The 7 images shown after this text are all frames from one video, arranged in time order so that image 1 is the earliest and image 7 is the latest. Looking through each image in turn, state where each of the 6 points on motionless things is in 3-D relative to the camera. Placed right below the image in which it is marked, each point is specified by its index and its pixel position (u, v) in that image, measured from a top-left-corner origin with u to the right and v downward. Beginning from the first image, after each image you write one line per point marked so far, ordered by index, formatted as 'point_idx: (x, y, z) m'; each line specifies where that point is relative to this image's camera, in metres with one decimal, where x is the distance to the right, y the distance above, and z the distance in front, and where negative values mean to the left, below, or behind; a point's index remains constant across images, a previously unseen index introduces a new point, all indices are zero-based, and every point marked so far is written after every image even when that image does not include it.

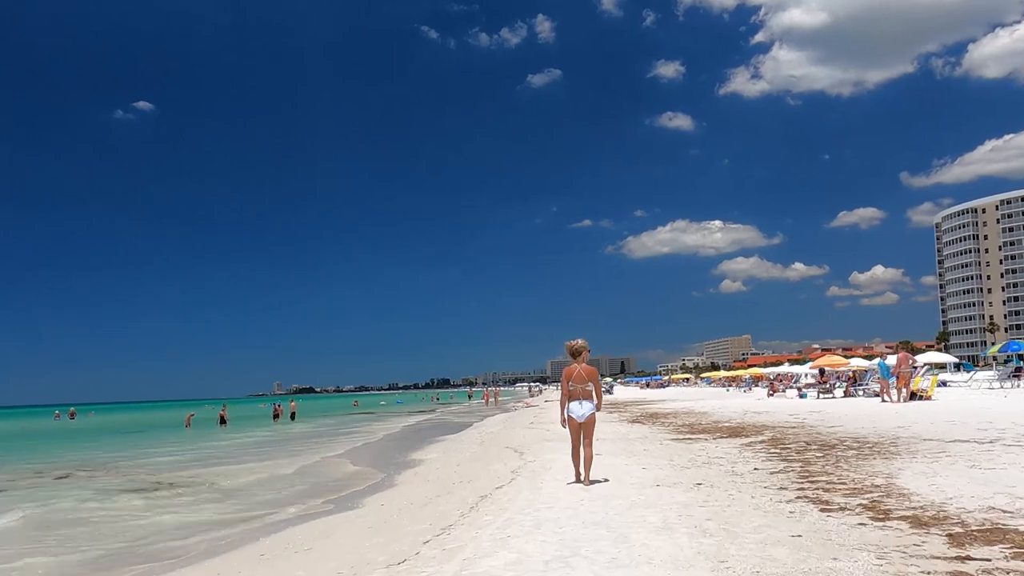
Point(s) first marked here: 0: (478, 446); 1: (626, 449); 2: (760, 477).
0: (-0.9, -4.5, +18.4) m
1: (+2.4, -3.4, +13.6) m
2: (+3.5, -2.7, +9.2) m
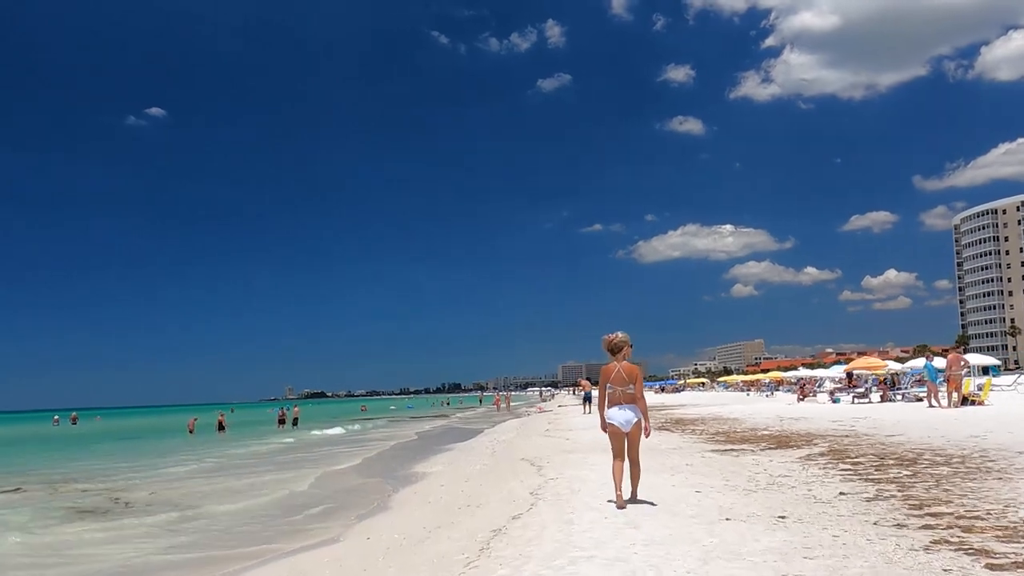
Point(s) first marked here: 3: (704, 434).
0: (-0.5, -4.2, +16.3) m
1: (+2.7, -3.1, +11.5) m
2: (+3.7, -2.4, +7.1) m
3: (+5.6, -4.3, +18.9) m
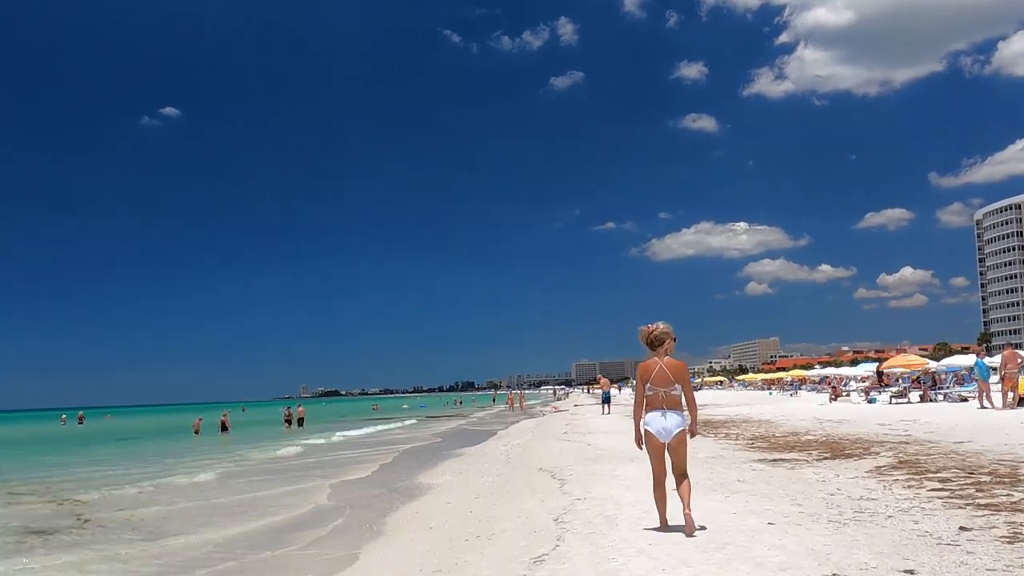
0: (-0.2, -4.0, +14.6) m
1: (+3.0, -2.8, +9.7) m
2: (+3.9, -2.1, +5.2) m
3: (+6.0, -4.0, +17.1) m
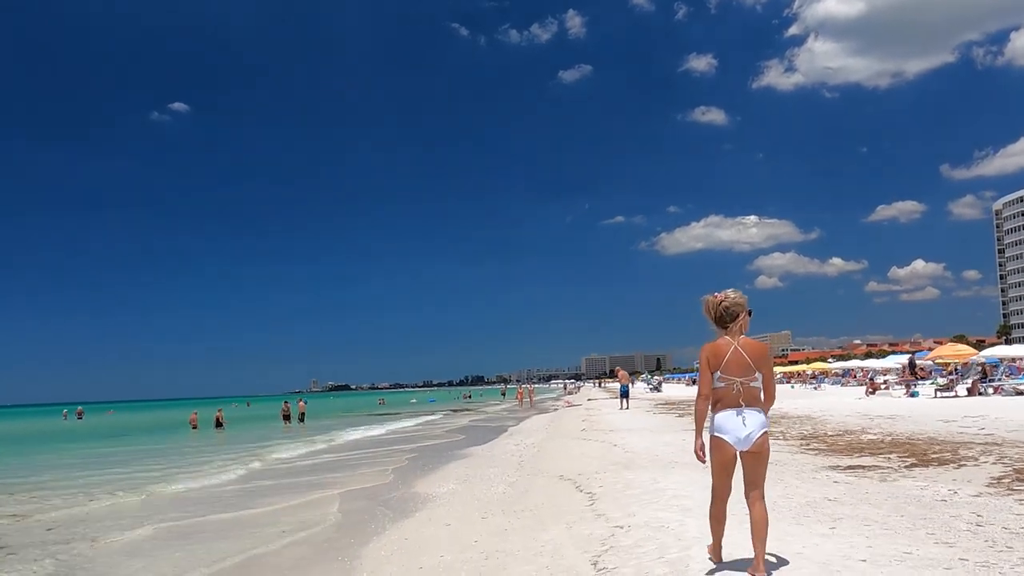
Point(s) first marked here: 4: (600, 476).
0: (+0.1, -3.5, +12.3) m
1: (+3.2, -2.4, +7.4) m
2: (+4.1, -1.7, +2.9) m
3: (+6.3, -3.4, +14.8) m
4: (+1.3, -3.0, +10.2) m
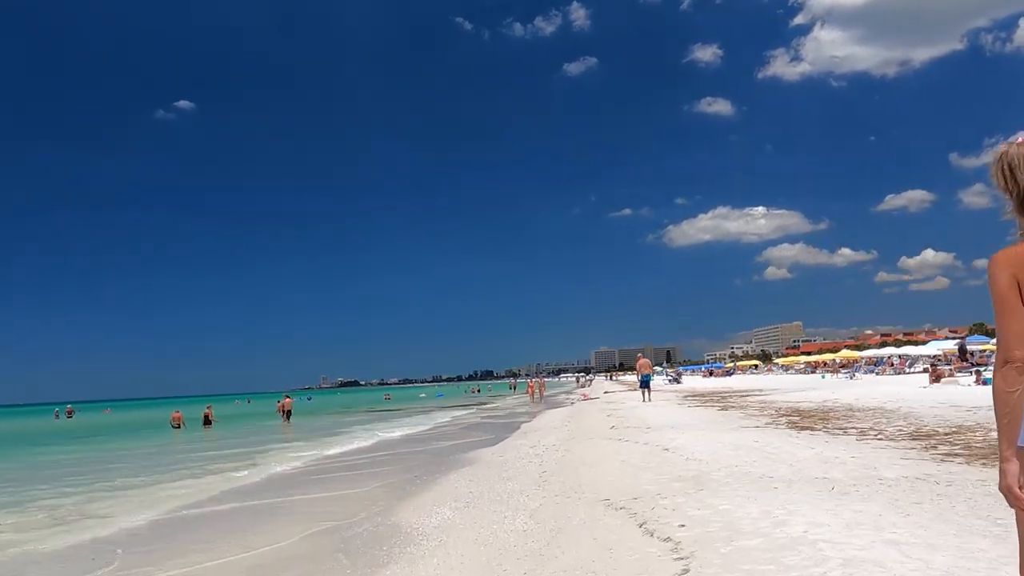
0: (+0.4, -2.8, +8.9) m
1: (+3.4, -1.6, +3.9) m
2: (+4.2, -1.0, -0.6) m
3: (+6.6, -2.6, +11.2) m
4: (+1.6, -2.2, +6.7) m
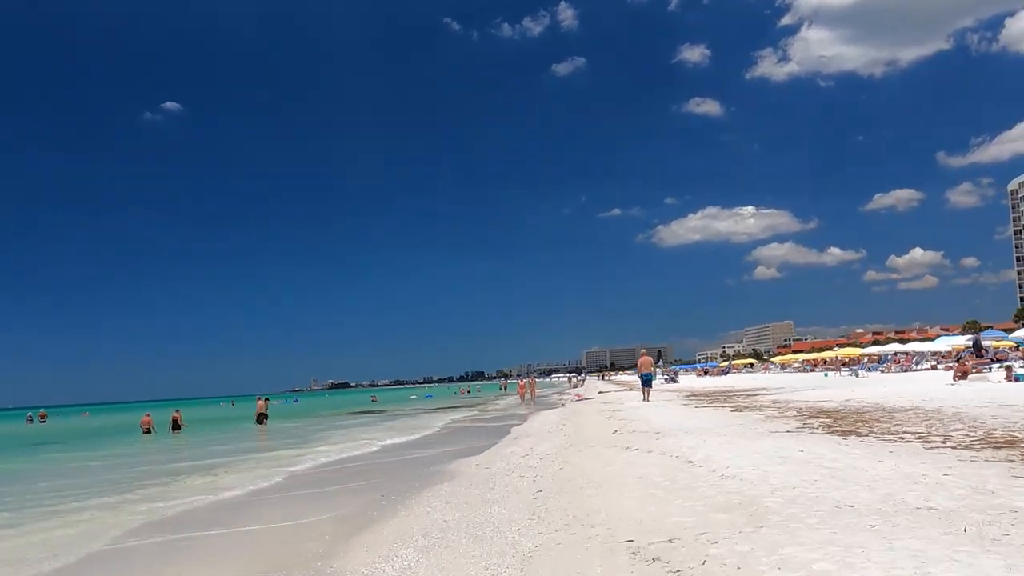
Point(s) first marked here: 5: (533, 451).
0: (+0.2, -2.4, +6.6) m
1: (+3.3, -1.3, +1.7) m
2: (+4.2, -0.6, -2.8) m
3: (+6.5, -2.2, +9.1) m
4: (+1.5, -1.9, +4.5) m
5: (+0.5, -3.7, +14.7) m
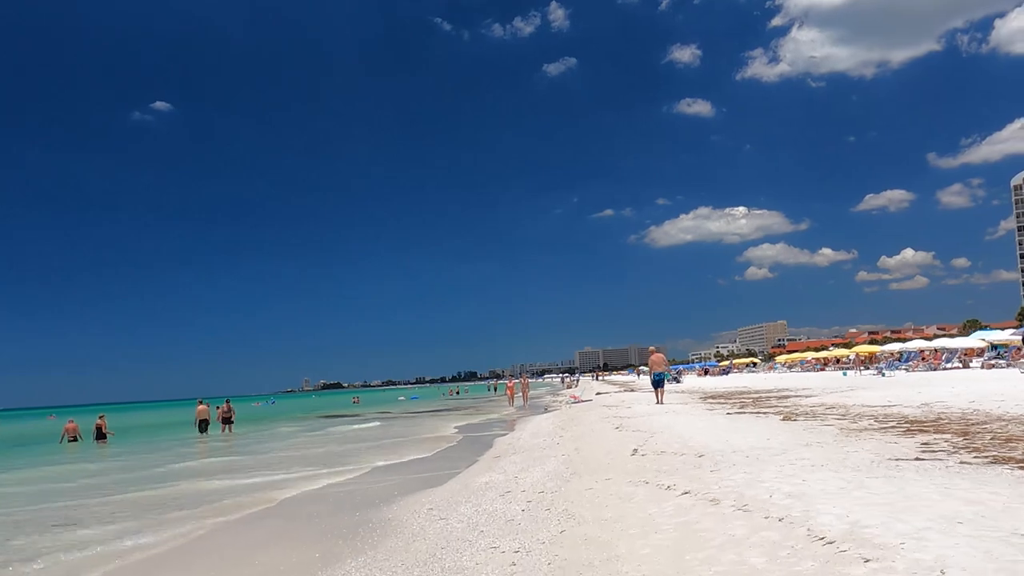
0: (-0.1, -1.7, +1.8) m
1: (+3.1, -0.6, -3.1) m
2: (+4.0, +0.1, -7.5) m
3: (+6.1, -1.5, +4.3) m
4: (+1.2, -1.2, -0.3) m
5: (+0.1, -3.0, +9.9) m
